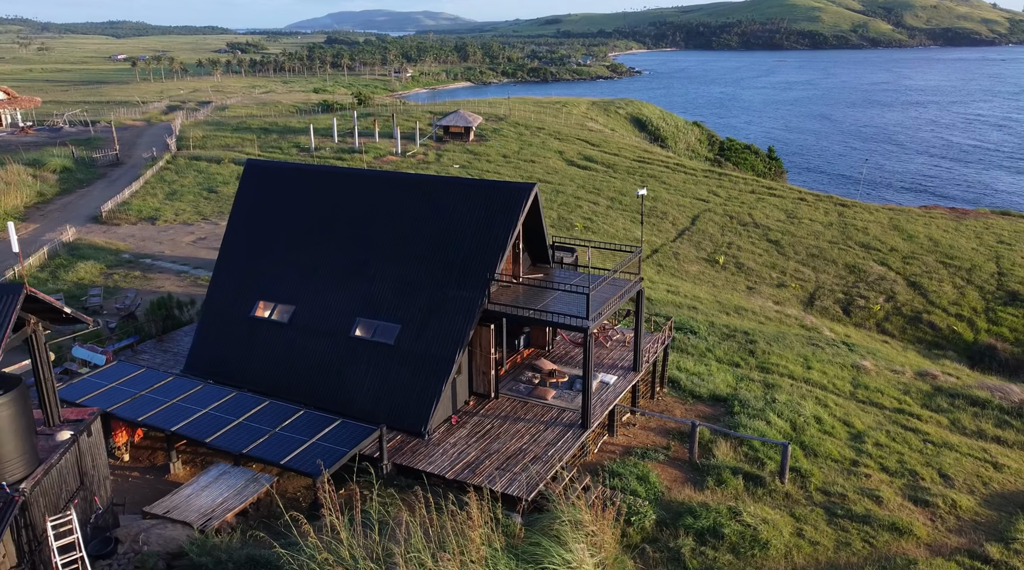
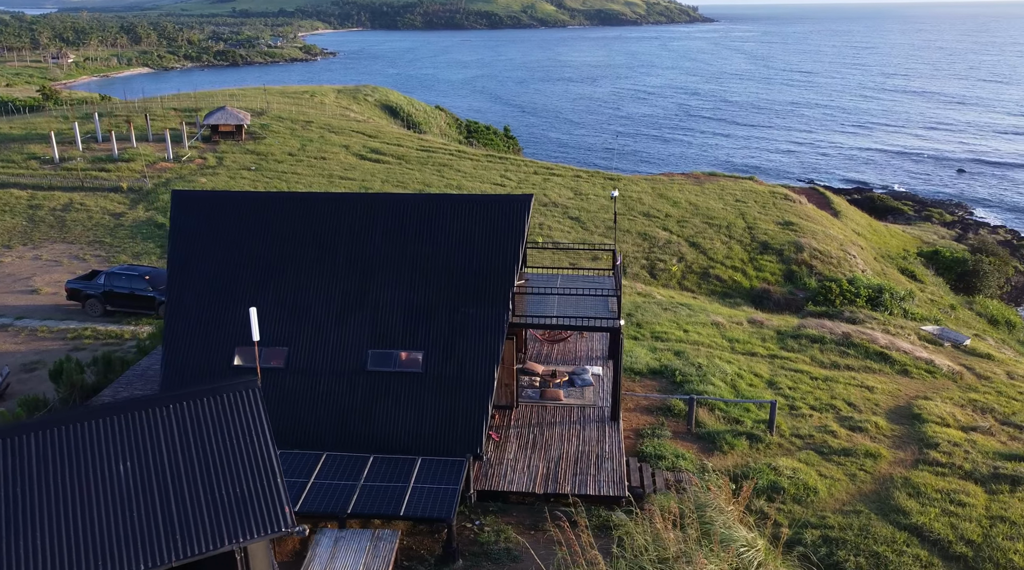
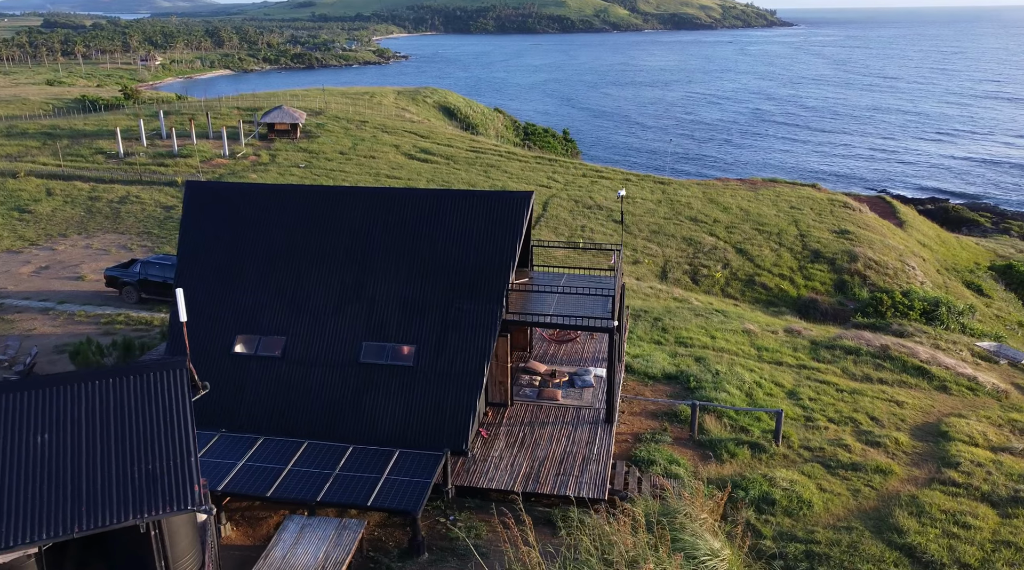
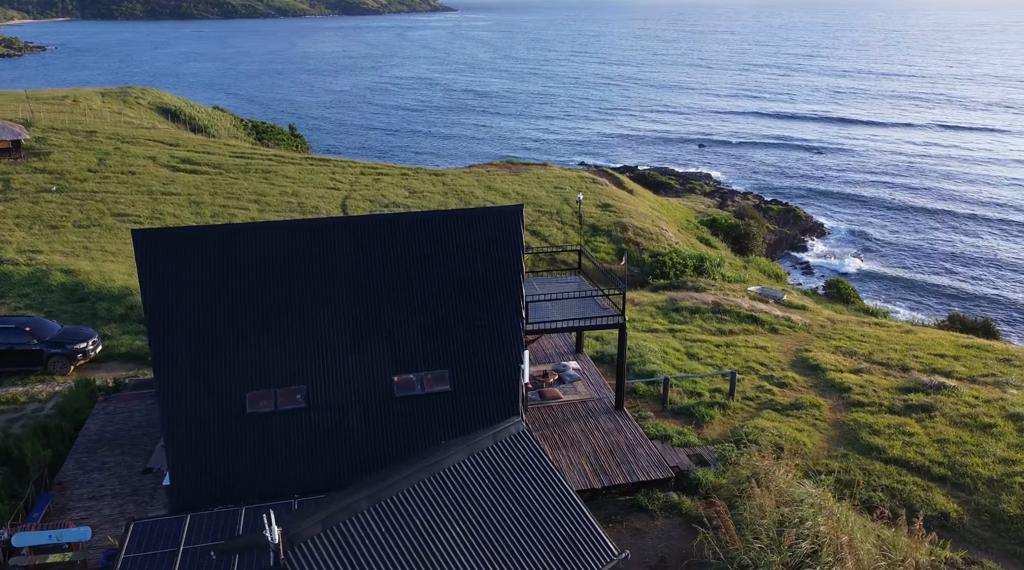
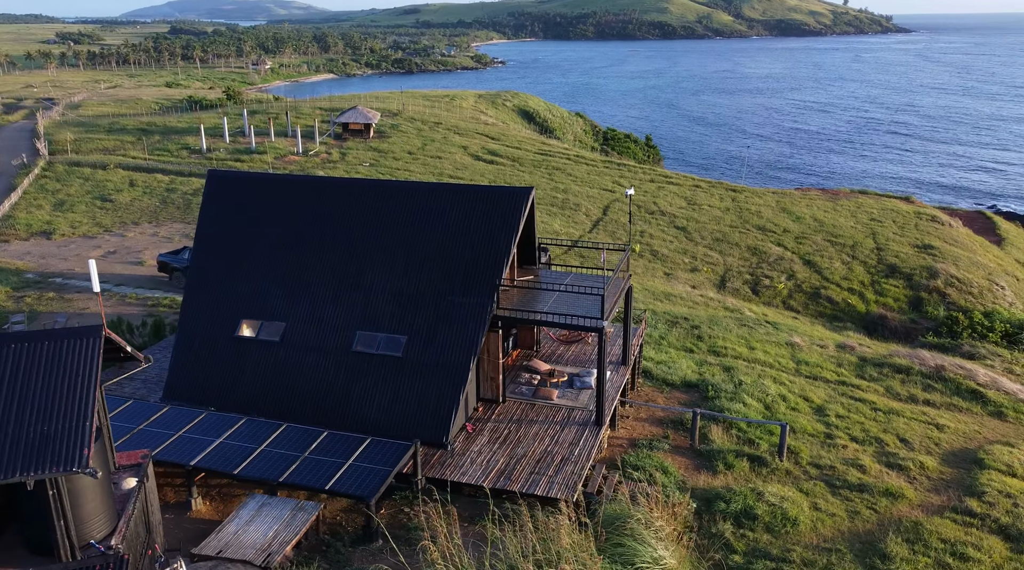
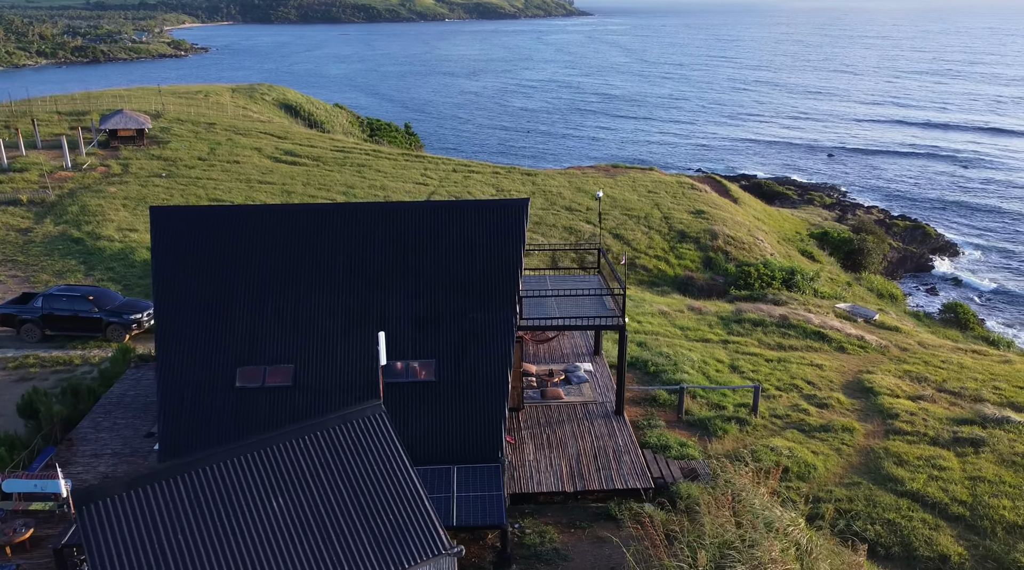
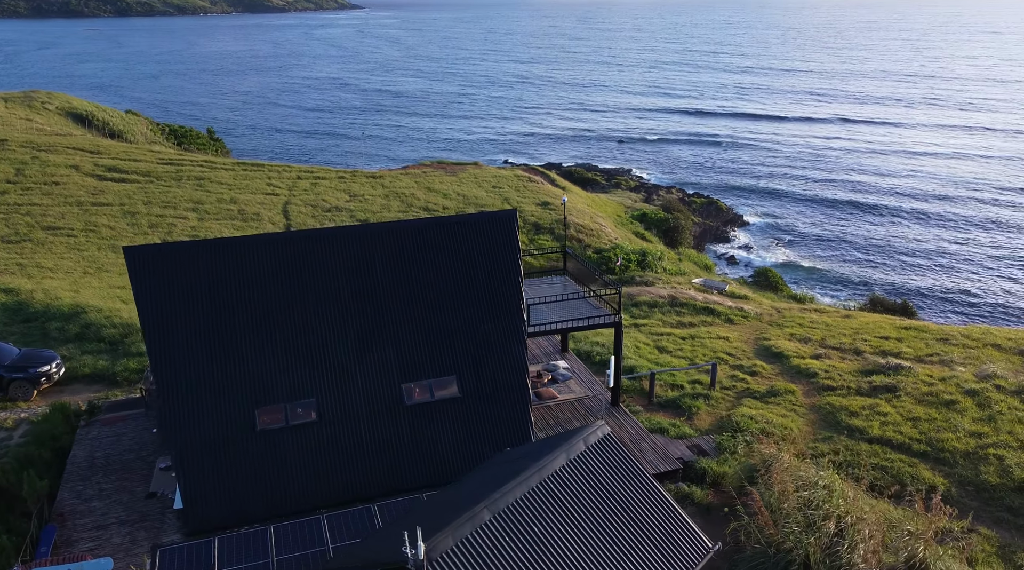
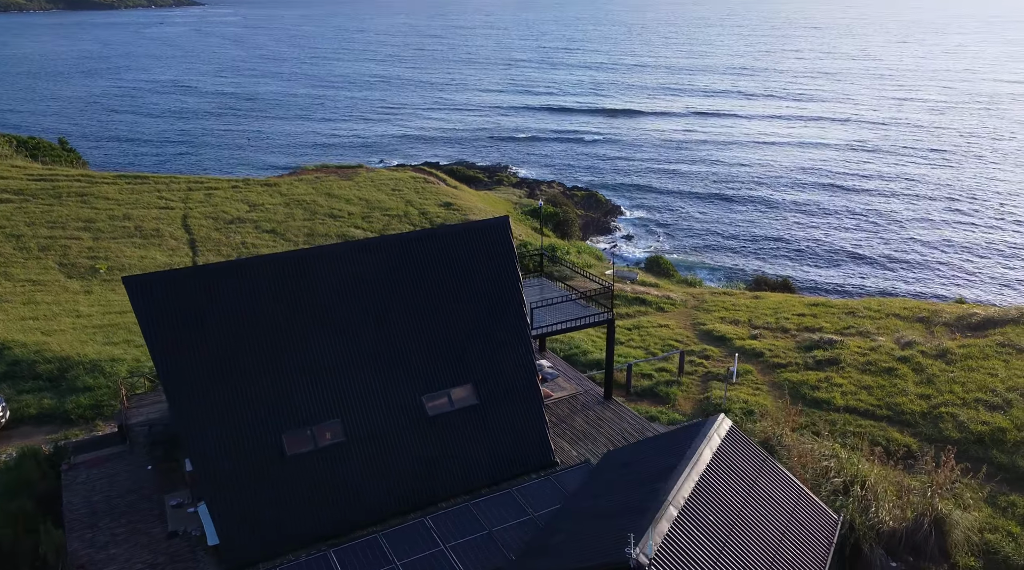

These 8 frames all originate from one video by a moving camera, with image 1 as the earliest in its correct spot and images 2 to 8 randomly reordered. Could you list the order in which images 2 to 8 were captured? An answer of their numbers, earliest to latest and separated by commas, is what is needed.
5, 3, 2, 6, 4, 7, 8
